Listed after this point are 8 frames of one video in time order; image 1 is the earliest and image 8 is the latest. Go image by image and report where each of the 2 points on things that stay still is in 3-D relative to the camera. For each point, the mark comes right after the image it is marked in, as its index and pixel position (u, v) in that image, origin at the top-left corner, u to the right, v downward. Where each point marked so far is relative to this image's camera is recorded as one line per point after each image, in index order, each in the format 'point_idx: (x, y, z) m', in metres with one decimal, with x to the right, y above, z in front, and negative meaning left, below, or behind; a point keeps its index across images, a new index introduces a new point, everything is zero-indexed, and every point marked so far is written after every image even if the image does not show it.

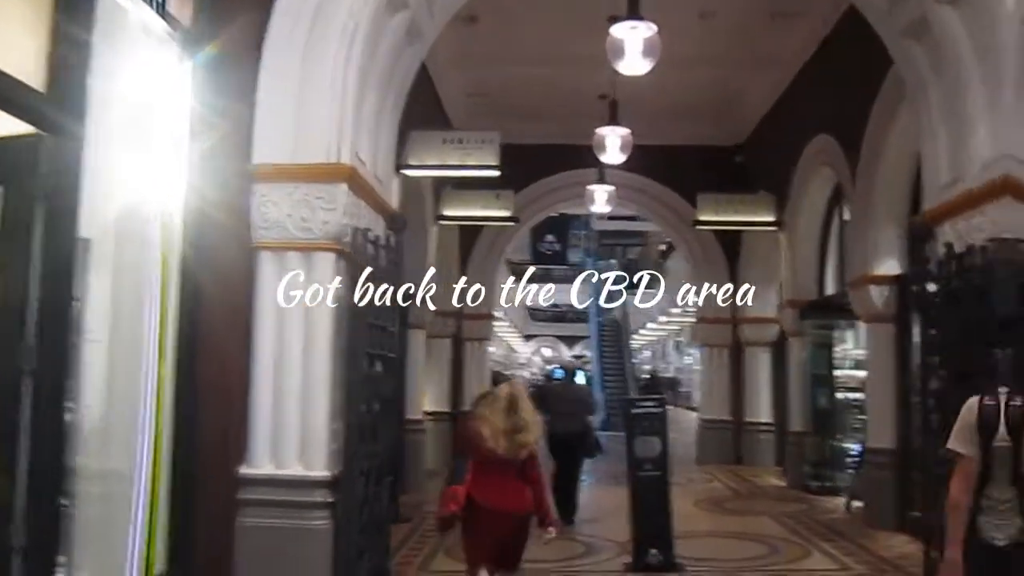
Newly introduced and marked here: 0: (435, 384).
0: (-1.2, -1.4, +14.9) m
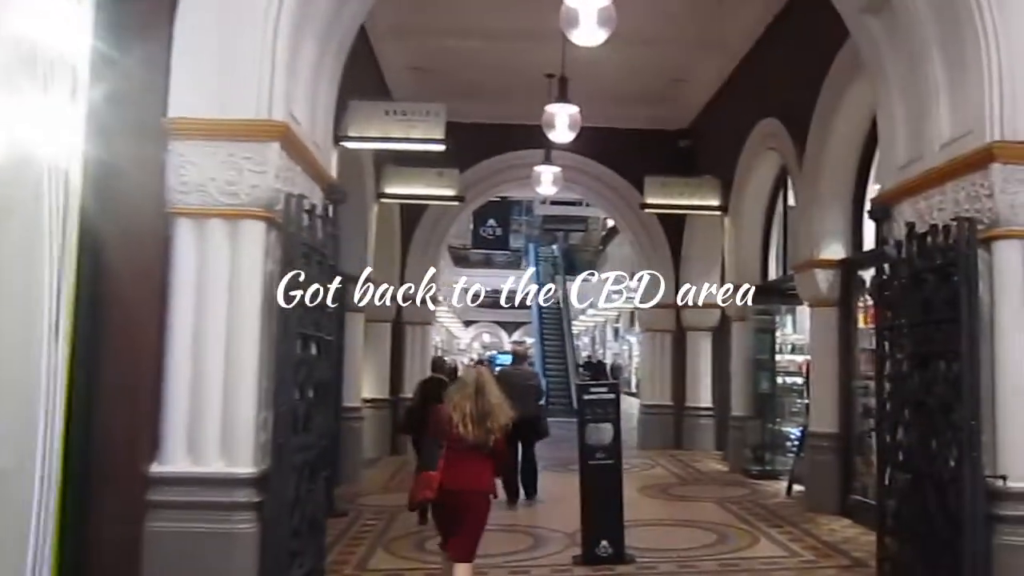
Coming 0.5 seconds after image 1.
0: (-2.0, -1.2, +14.5) m
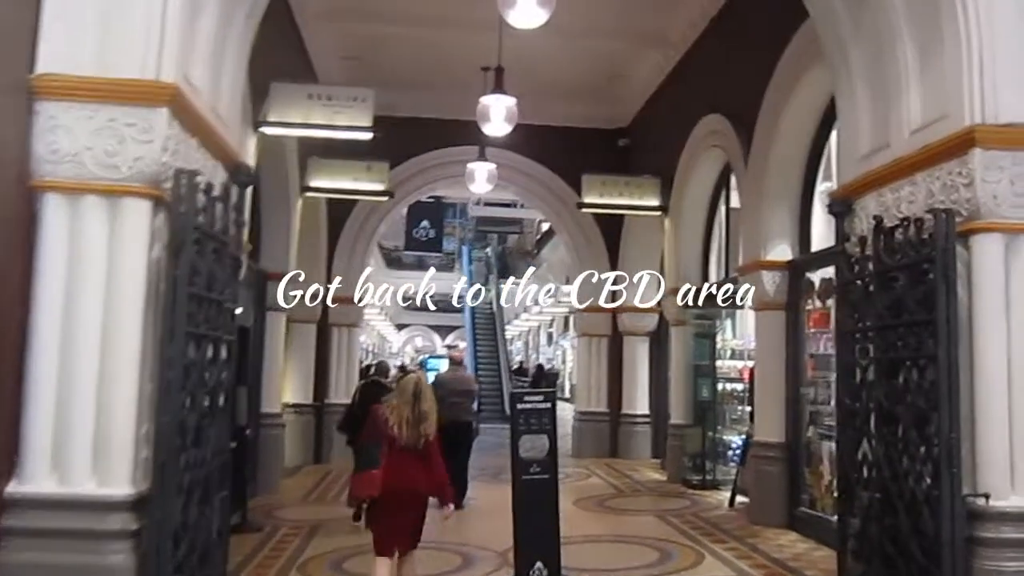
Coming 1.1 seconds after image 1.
0: (-3.0, -1.2, +13.8) m
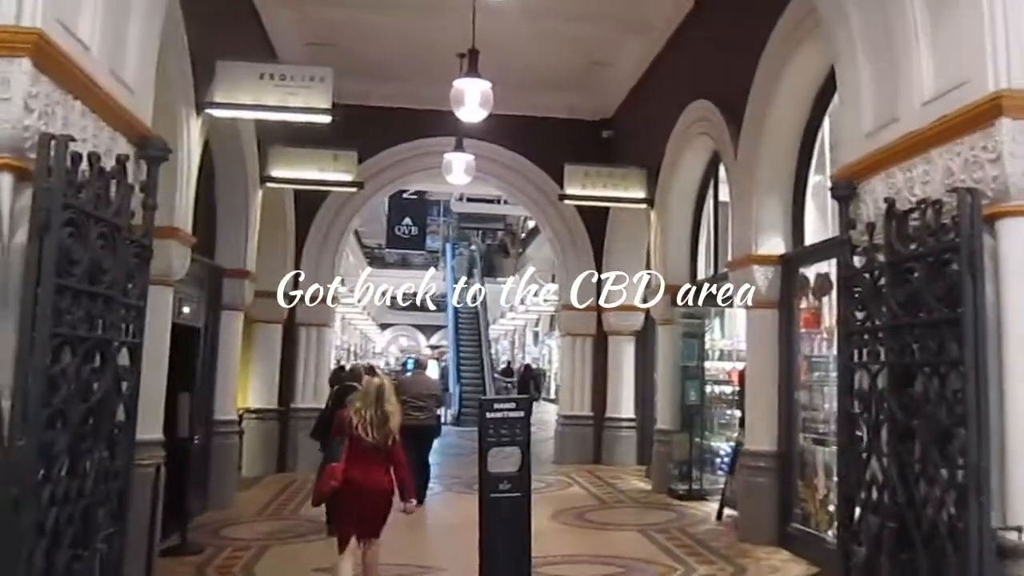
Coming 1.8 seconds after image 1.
0: (-3.3, -1.2, +13.1) m
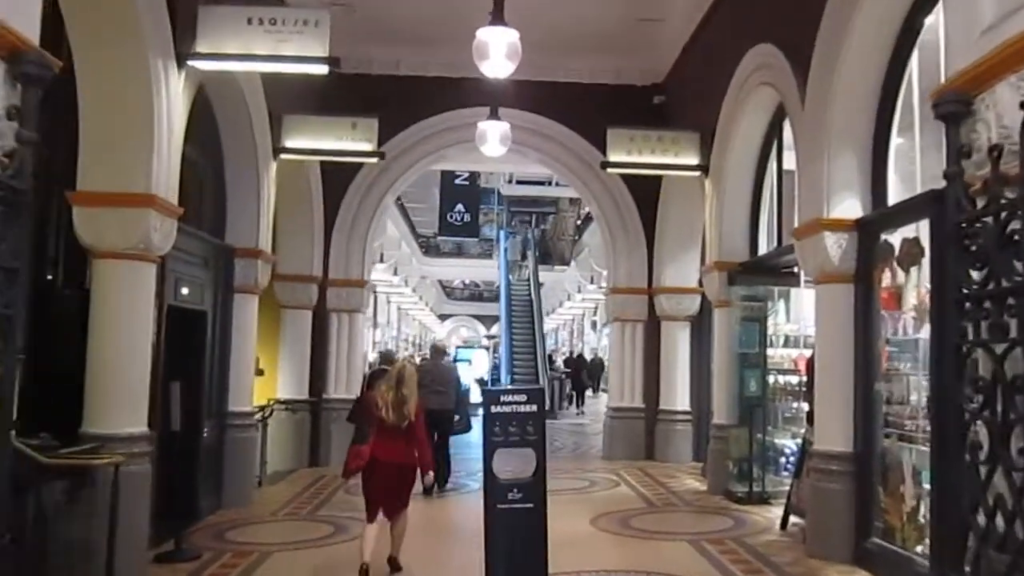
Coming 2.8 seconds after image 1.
0: (-2.7, -1.0, +12.2) m
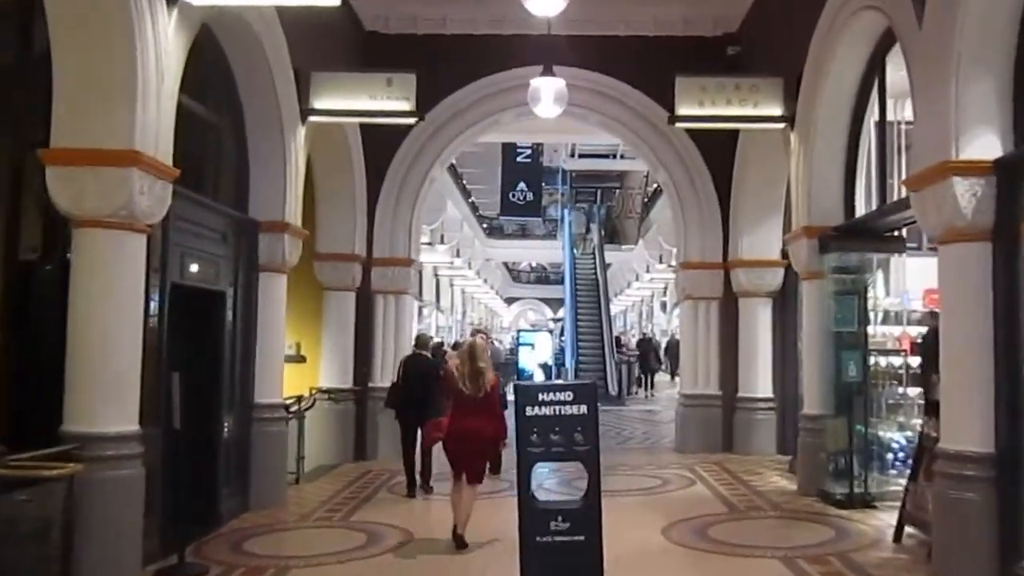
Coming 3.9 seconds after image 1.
0: (-2.1, -0.7, +11.2) m
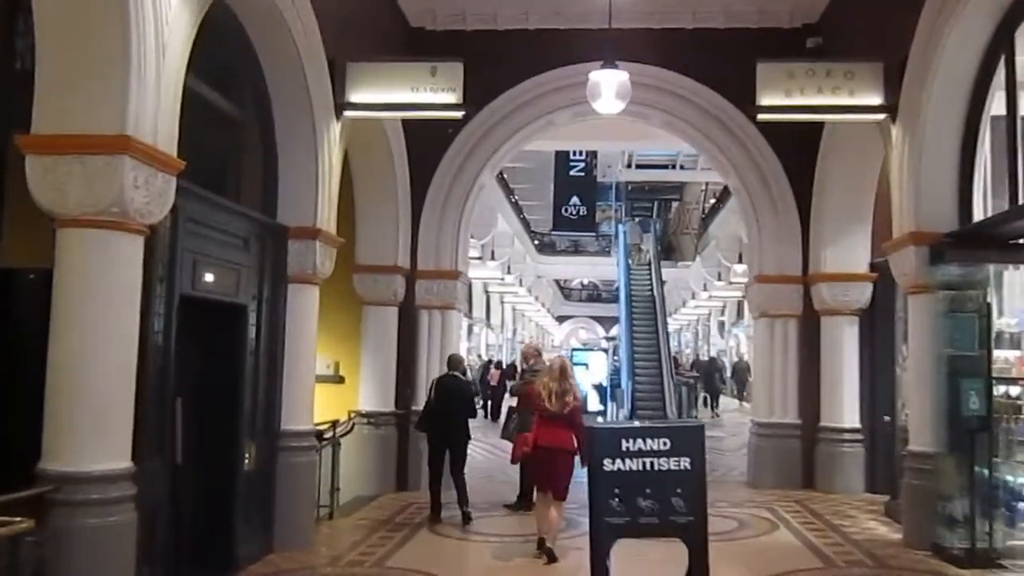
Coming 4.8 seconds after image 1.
0: (-1.5, -0.9, +10.3) m
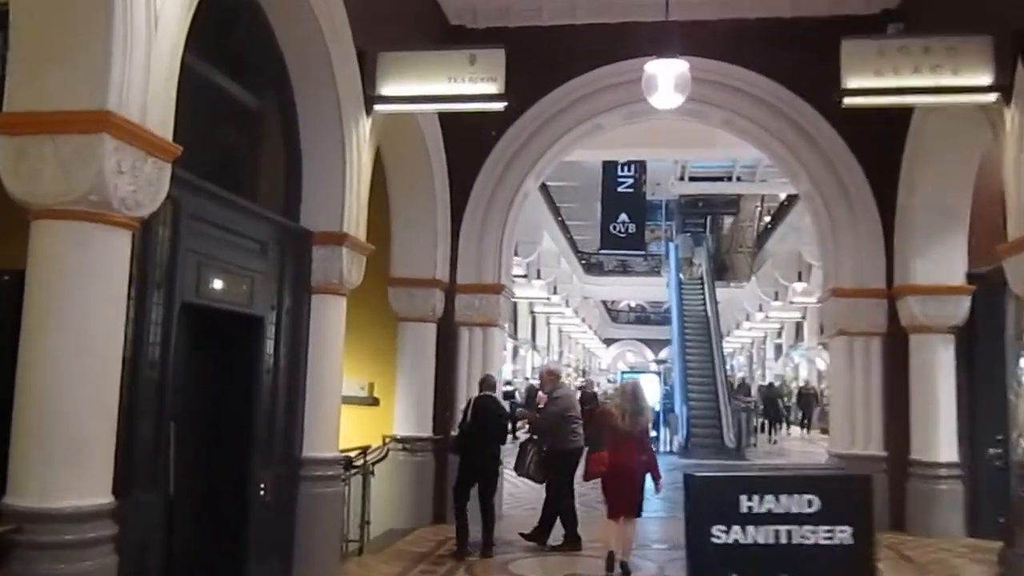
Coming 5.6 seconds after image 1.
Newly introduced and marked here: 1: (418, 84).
0: (-1.0, -1.0, +9.4) m
1: (-0.7, +1.5, +7.1) m
